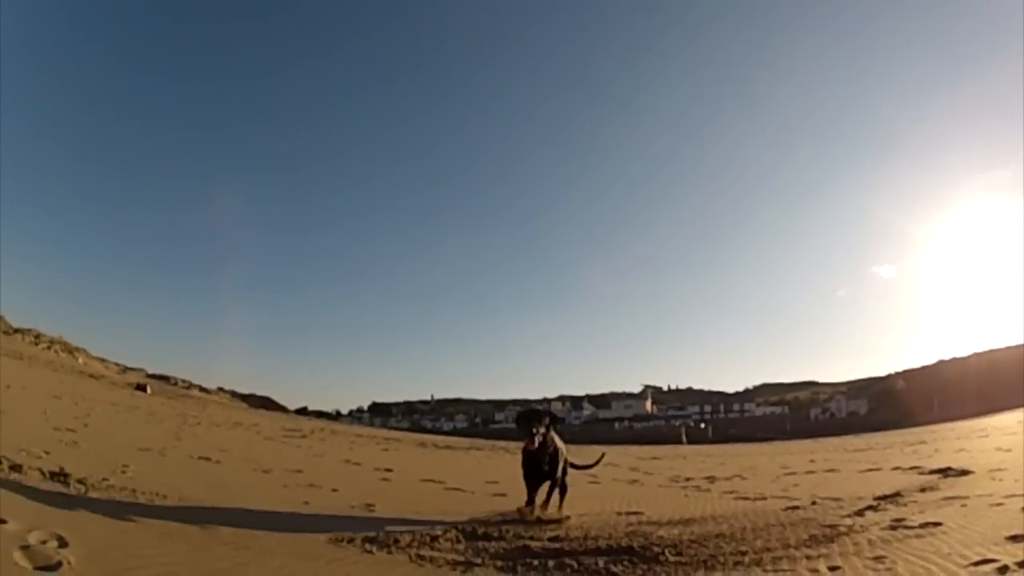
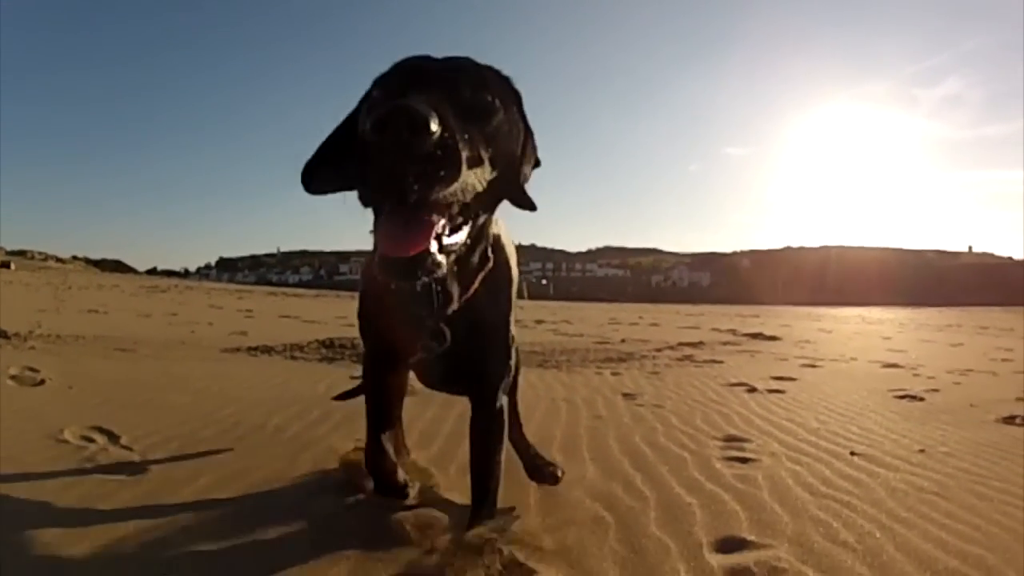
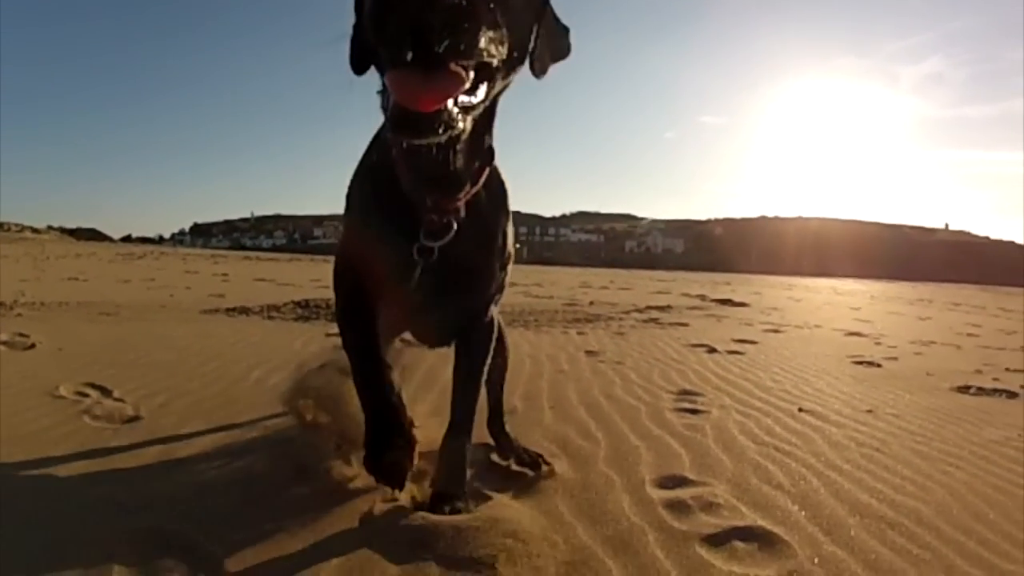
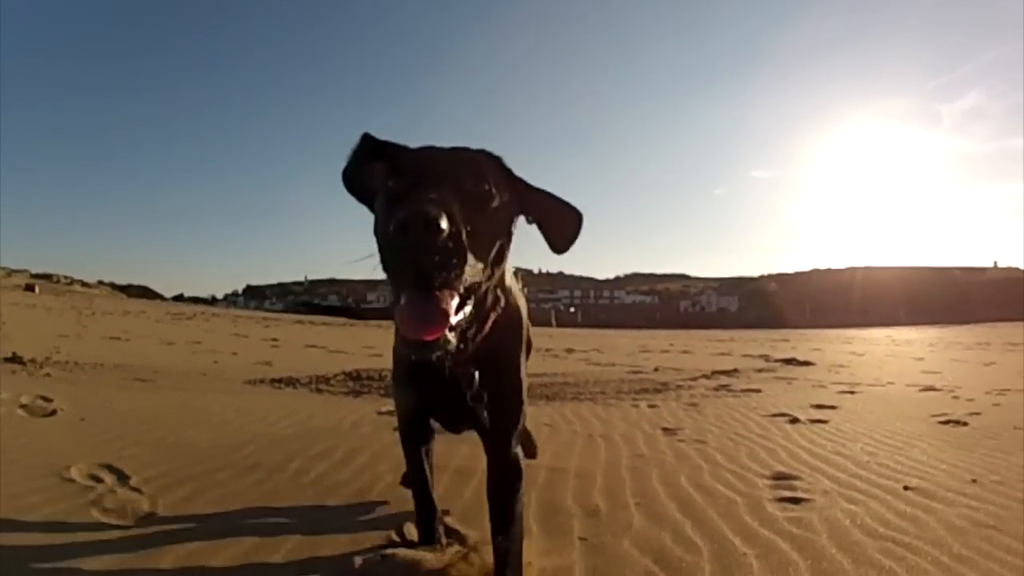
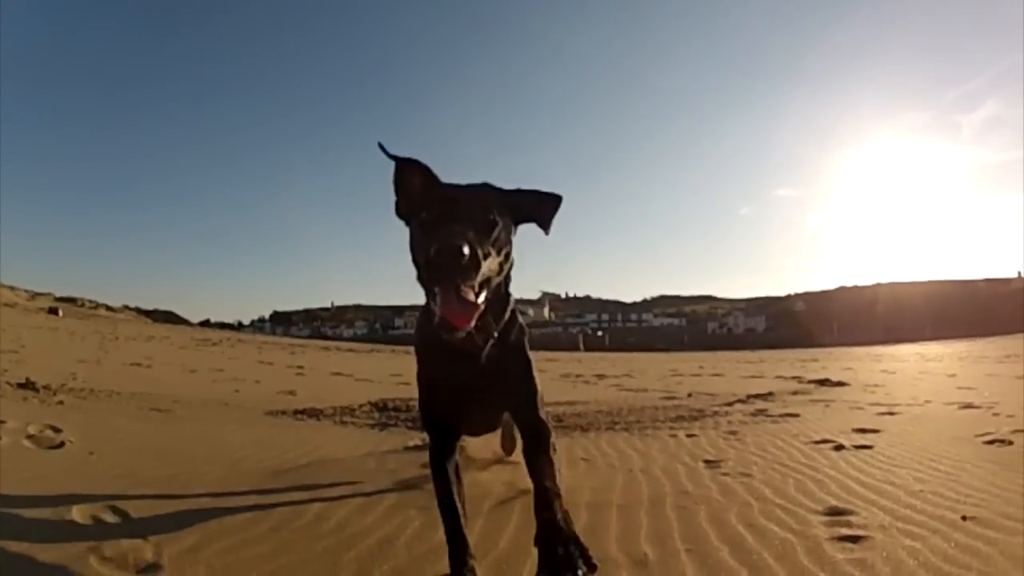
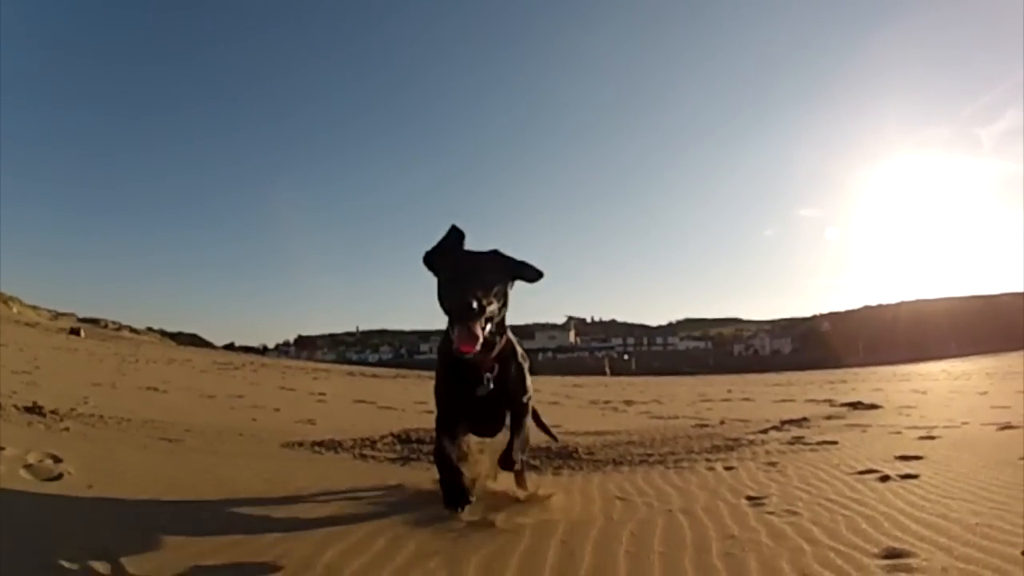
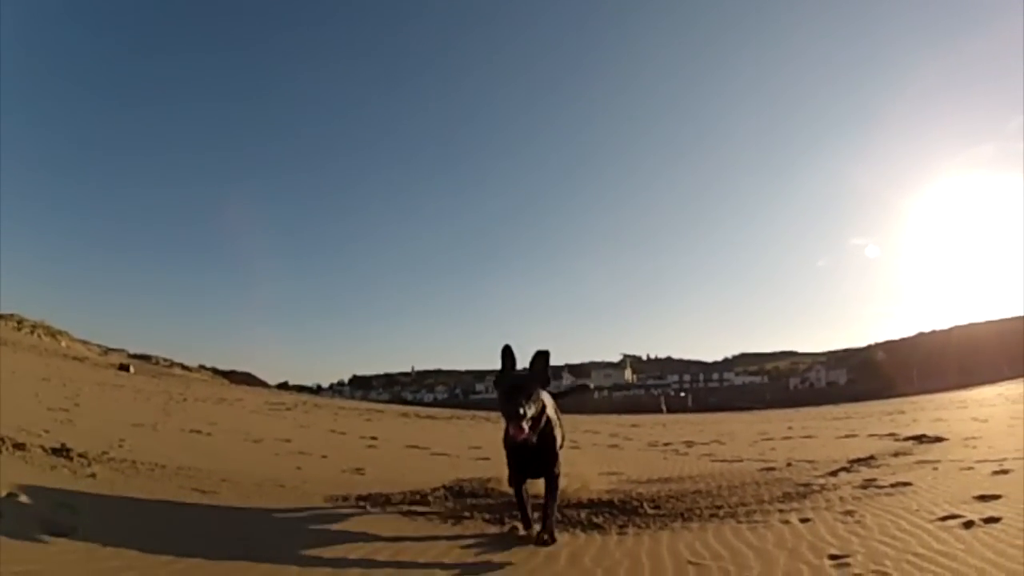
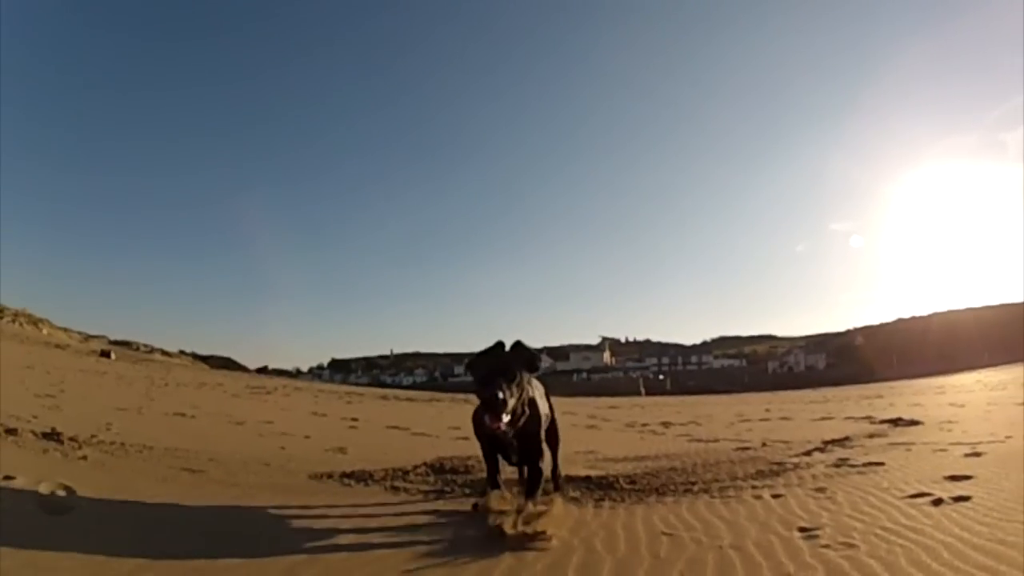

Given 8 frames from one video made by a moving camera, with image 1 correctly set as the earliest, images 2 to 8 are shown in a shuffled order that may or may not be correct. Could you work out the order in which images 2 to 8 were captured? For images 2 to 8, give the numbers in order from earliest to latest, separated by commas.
7, 8, 6, 5, 4, 2, 3
